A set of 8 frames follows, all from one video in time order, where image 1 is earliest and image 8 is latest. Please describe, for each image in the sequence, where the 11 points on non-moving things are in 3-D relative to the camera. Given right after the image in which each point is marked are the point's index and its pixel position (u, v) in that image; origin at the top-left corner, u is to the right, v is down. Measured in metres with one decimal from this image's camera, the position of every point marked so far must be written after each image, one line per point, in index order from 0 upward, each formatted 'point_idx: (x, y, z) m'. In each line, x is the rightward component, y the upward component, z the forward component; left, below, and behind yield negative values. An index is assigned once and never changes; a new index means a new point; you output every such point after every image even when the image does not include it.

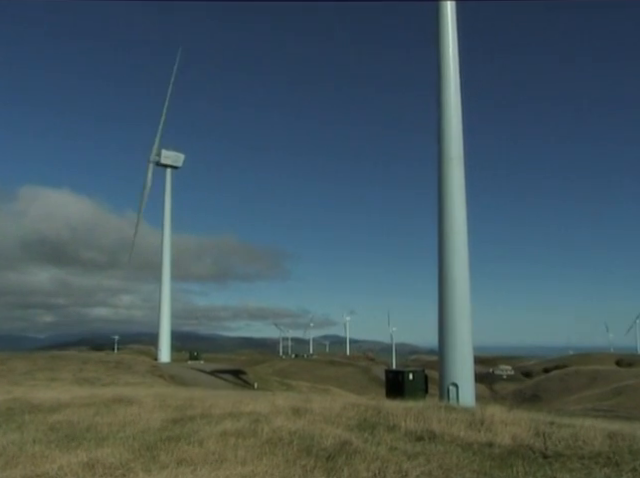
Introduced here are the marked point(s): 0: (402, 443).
0: (+1.7, -4.3, +15.6) m
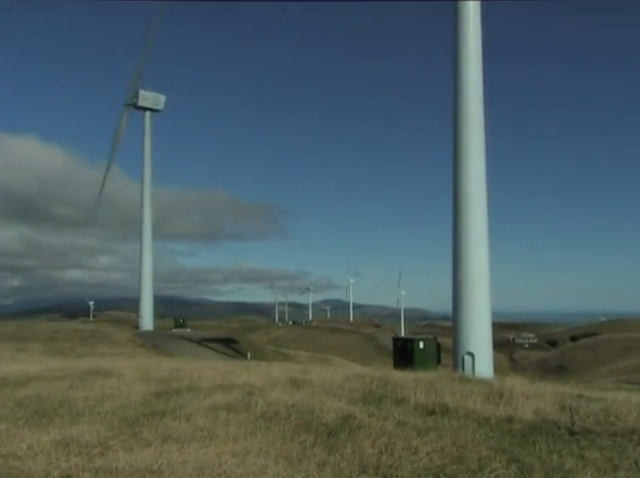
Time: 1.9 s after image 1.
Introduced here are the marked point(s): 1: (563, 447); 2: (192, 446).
0: (+1.7, -3.4, +14.2) m
1: (+4.4, -3.7, +13.3) m
2: (-2.1, -3.4, +12.3) m
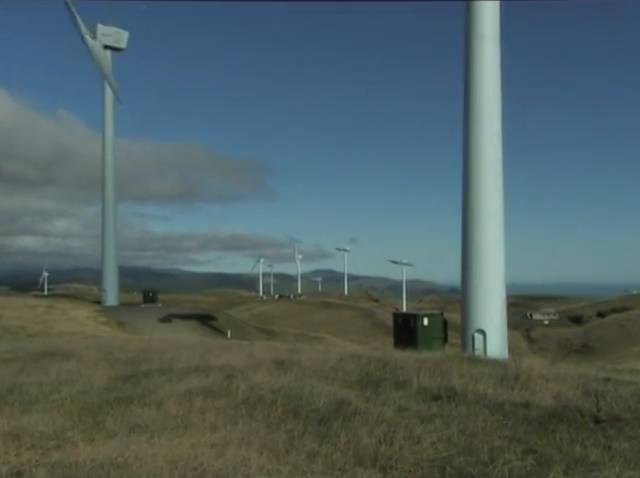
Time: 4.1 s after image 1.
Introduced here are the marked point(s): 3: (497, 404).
0: (+1.6, -2.8, +12.6) m
1: (+4.2, -3.1, +11.6) m
2: (-2.3, -2.9, +10.8) m
3: (+3.0, -2.8, +12.7) m
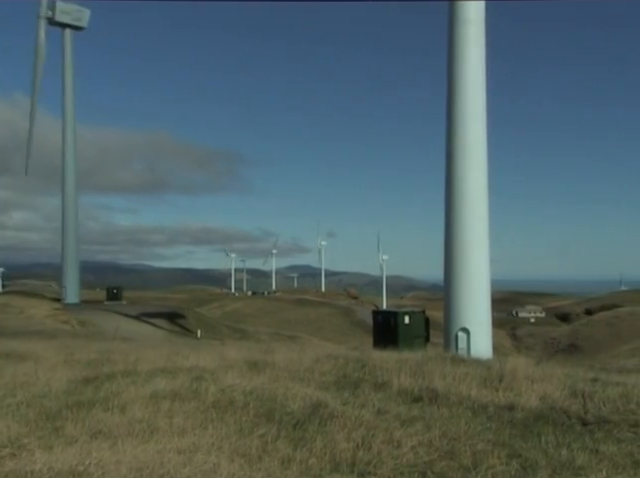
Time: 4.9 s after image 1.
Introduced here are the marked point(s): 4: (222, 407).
0: (+1.2, -2.7, +12.0) m
1: (+3.8, -3.0, +11.1) m
2: (-2.6, -2.8, +10.1) m
3: (+2.6, -2.8, +12.2) m
4: (-1.5, -2.6, +11.4) m
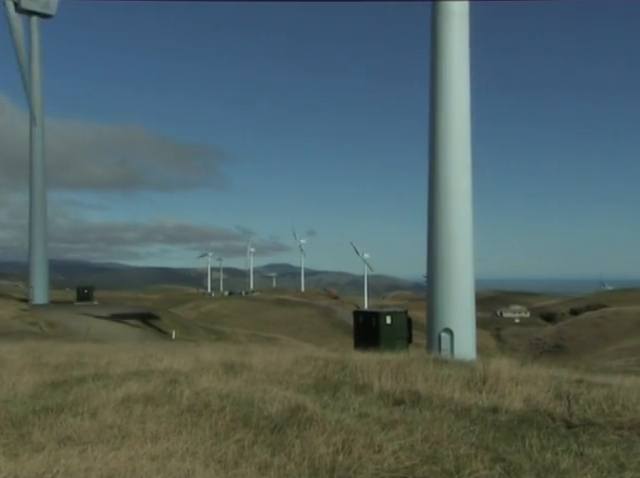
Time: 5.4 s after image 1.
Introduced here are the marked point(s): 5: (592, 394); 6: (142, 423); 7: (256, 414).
0: (+0.9, -2.7, +11.7) m
1: (+3.5, -3.0, +10.8) m
2: (-2.9, -2.8, +9.7) m
3: (+2.3, -2.7, +11.9) m
4: (-1.8, -2.6, +11.0) m
5: (+4.7, -2.7, +12.8) m
6: (-2.5, -2.6, +10.4) m
7: (-1.0, -2.6, +11.1) m
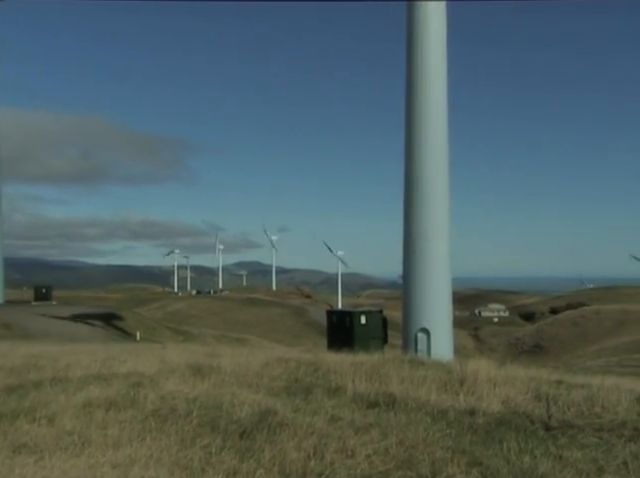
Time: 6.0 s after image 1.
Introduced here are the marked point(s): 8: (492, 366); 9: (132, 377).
0: (+0.4, -2.6, +11.3) m
1: (+3.1, -3.0, +10.5) m
2: (-3.3, -2.7, +9.2) m
3: (+1.9, -2.7, +11.5) m
4: (-2.2, -2.5, +10.5) m
5: (+4.2, -2.6, +12.5) m
6: (-2.9, -2.6, +9.9) m
7: (-1.4, -2.6, +10.7) m
8: (+3.2, -2.3, +13.9) m
9: (-2.9, -2.1, +11.7) m
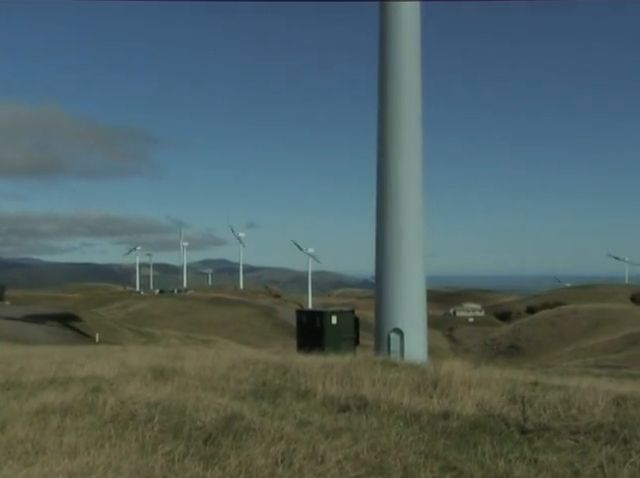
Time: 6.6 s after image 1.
0: (0.0, -2.6, +10.8) m
1: (+2.7, -2.9, +10.2) m
2: (-3.7, -2.7, +8.7) m
3: (+1.4, -2.6, +11.2) m
4: (-2.7, -2.5, +10.0) m
5: (+3.7, -2.6, +12.2) m
6: (-3.3, -2.5, +9.4) m
7: (-1.8, -2.5, +10.2) m
8: (+2.7, -2.3, +13.6) m
9: (-3.4, -2.1, +11.2) m
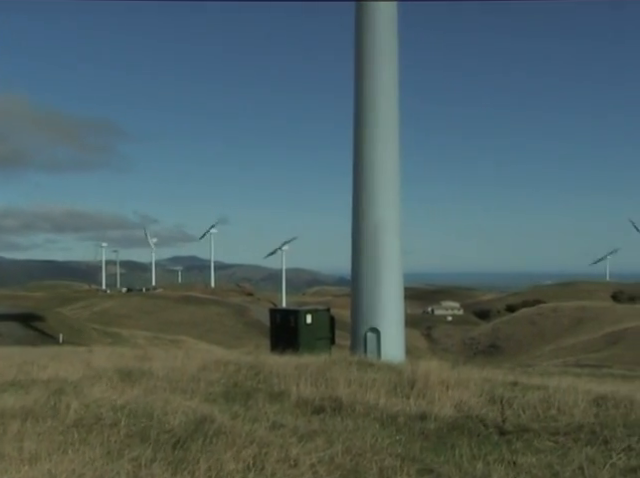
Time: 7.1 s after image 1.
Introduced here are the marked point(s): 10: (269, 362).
0: (-0.4, -2.5, +10.5) m
1: (+2.3, -2.9, +9.9) m
2: (-4.0, -2.7, +8.3) m
3: (+1.0, -2.6, +10.9) m
4: (-3.0, -2.4, +9.6) m
5: (+3.3, -2.5, +11.9) m
6: (-3.7, -2.5, +9.0) m
7: (-2.2, -2.5, +9.8) m
8: (+2.3, -2.2, +13.3) m
9: (-3.8, -2.0, +10.8) m
10: (-0.8, -2.0, +13.1) m
